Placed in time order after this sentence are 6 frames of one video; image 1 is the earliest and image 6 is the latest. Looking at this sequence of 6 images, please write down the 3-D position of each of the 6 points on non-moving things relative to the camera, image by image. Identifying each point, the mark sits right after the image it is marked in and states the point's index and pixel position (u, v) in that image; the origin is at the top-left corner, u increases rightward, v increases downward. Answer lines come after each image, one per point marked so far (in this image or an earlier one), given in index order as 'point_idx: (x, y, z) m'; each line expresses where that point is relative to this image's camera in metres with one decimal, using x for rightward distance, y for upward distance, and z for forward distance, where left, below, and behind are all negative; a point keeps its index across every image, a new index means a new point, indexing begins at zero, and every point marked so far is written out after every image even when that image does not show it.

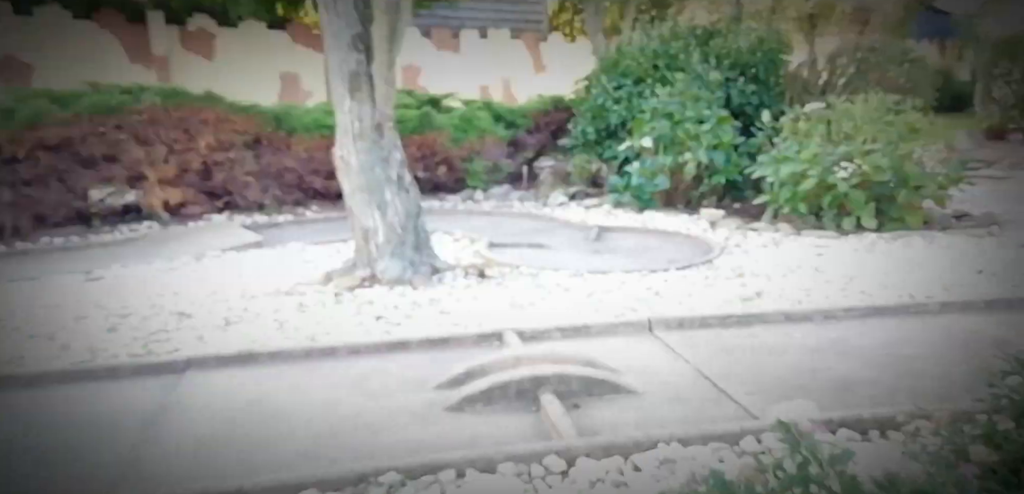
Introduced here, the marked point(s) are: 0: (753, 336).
0: (+1.0, -0.4, +3.2) m
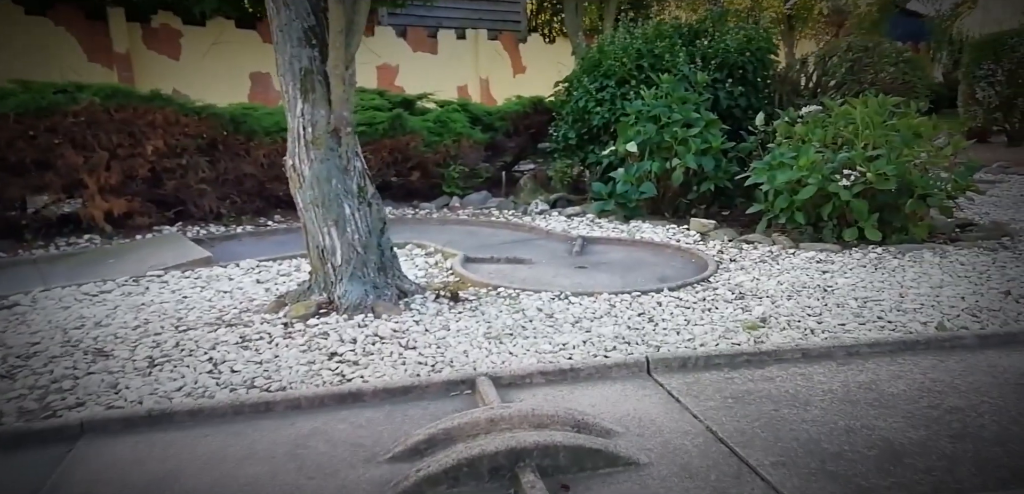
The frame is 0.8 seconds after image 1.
0: (+0.9, -0.5, +2.8) m
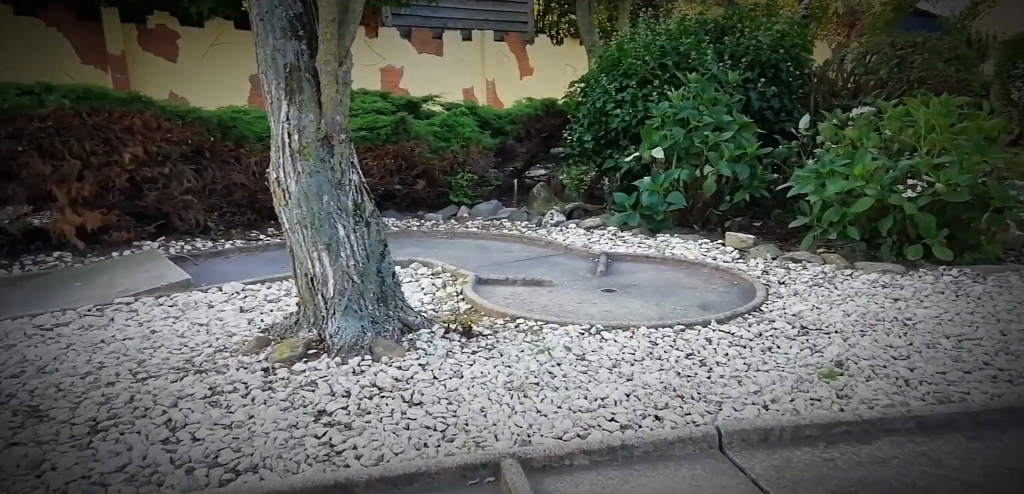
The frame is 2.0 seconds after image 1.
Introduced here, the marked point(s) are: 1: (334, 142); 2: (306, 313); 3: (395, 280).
0: (+1.0, -0.6, +2.1) m
1: (-0.8, +0.5, +3.5) m
2: (-0.9, -0.3, +3.6) m
3: (-0.5, -0.2, +3.7) m
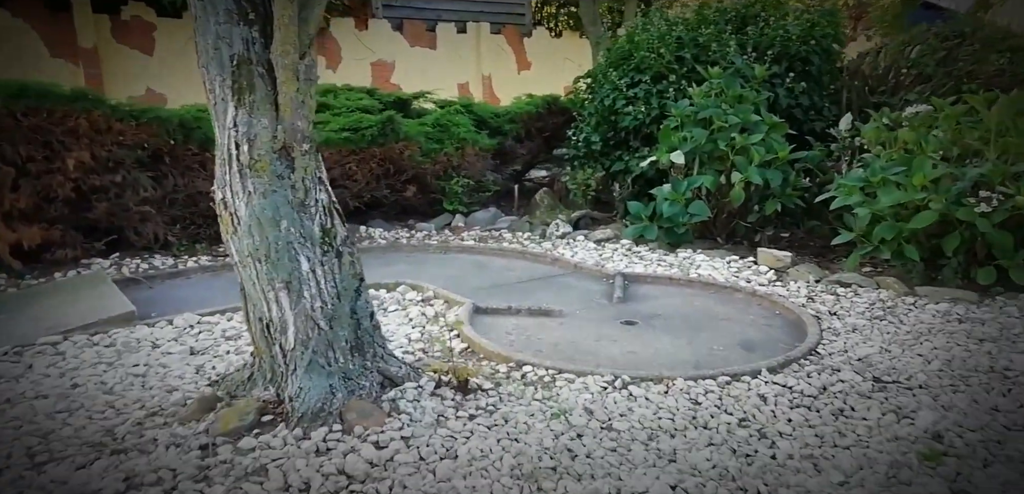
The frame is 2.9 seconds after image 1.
0: (+1.0, -0.7, +1.4) m
1: (-0.8, +0.3, +2.8) m
2: (-0.9, -0.4, +2.9) m
3: (-0.5, -0.3, +3.0) m
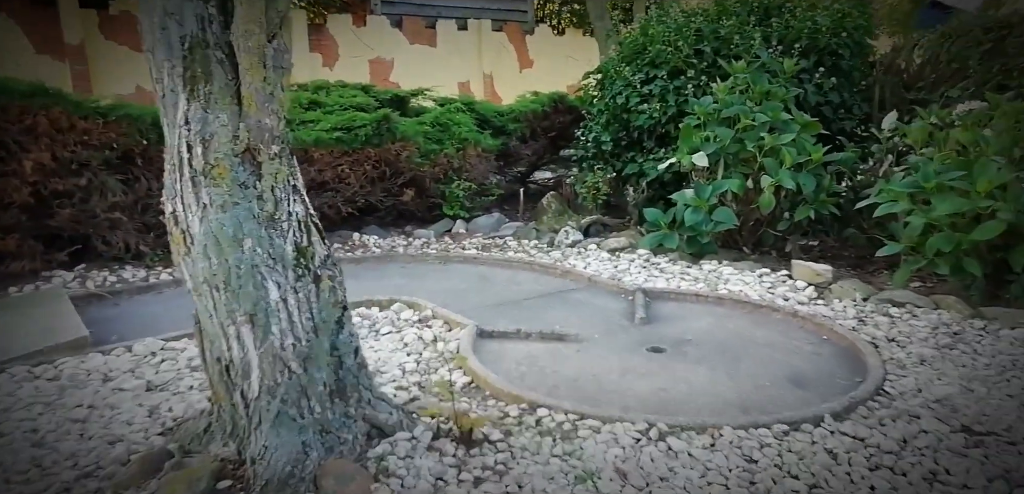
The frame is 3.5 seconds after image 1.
0: (+1.1, -0.8, +0.9) m
1: (-0.7, +0.3, +2.2) m
2: (-0.9, -0.5, +2.3) m
3: (-0.5, -0.4, +2.5) m
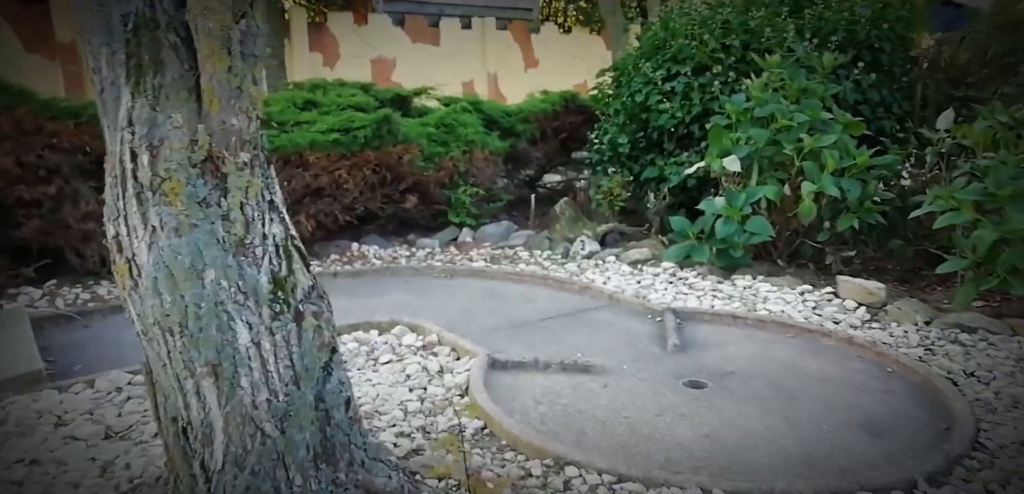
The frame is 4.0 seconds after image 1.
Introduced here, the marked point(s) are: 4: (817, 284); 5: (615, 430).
0: (+1.1, -0.9, +0.5) m
1: (-0.6, +0.2, +1.8) m
2: (-0.8, -0.6, +1.9) m
3: (-0.4, -0.4, +2.0) m
4: (+1.7, -0.2, +4.3) m
5: (+0.3, -0.6, +2.6) m
